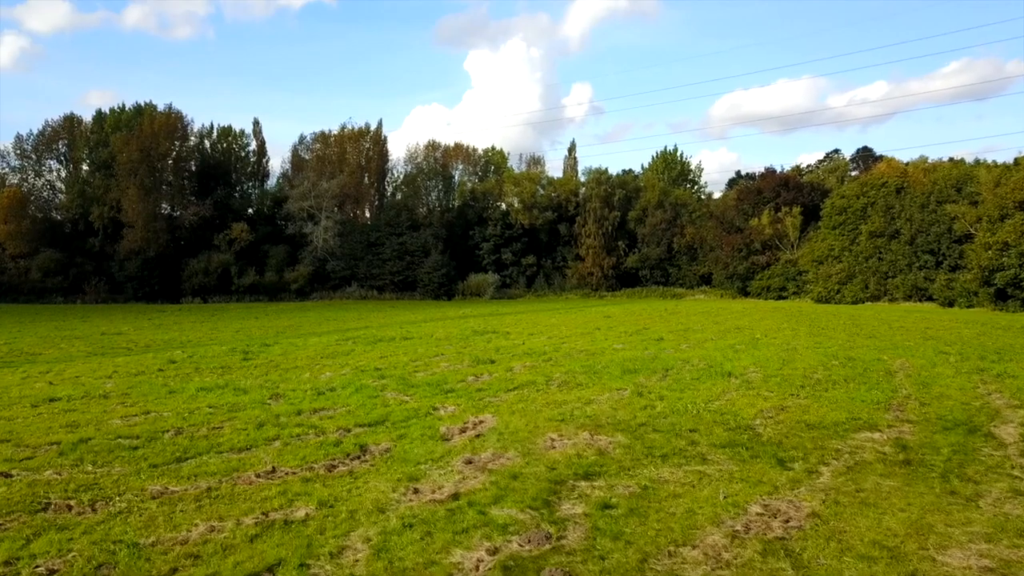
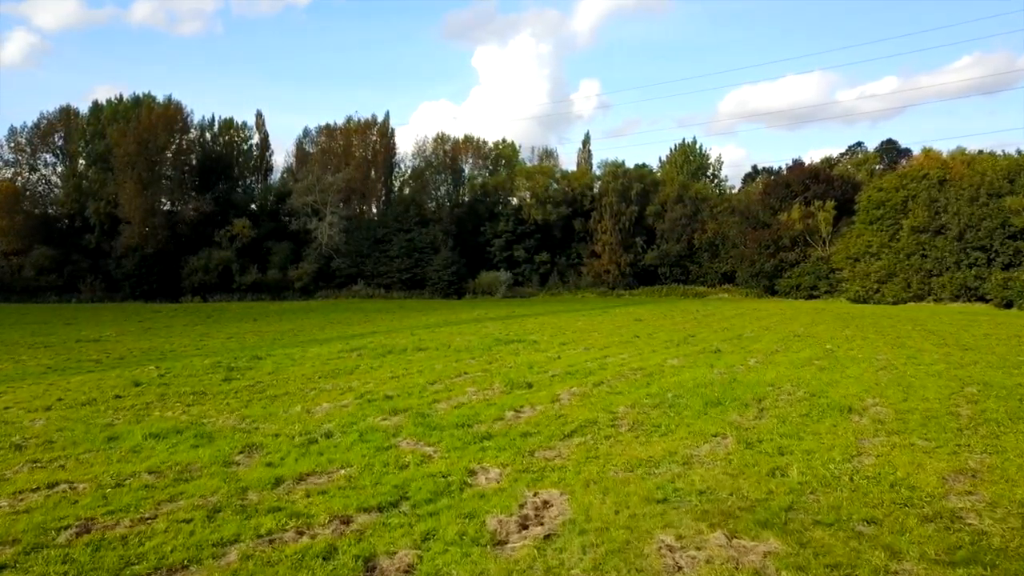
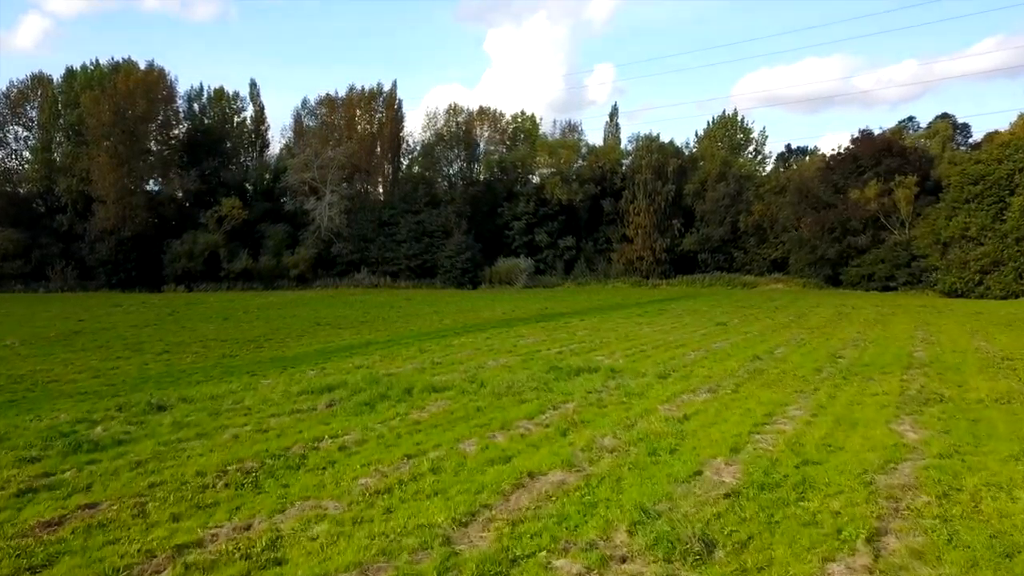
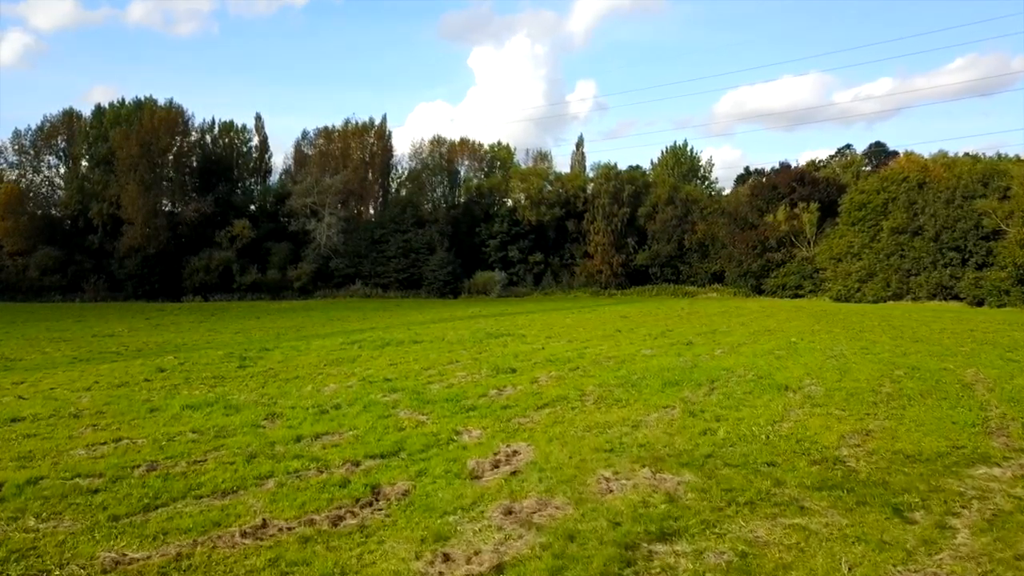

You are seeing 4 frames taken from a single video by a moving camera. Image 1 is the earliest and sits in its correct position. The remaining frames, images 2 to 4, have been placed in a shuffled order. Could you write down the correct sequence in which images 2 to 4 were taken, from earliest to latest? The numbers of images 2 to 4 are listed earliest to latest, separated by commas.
4, 2, 3
